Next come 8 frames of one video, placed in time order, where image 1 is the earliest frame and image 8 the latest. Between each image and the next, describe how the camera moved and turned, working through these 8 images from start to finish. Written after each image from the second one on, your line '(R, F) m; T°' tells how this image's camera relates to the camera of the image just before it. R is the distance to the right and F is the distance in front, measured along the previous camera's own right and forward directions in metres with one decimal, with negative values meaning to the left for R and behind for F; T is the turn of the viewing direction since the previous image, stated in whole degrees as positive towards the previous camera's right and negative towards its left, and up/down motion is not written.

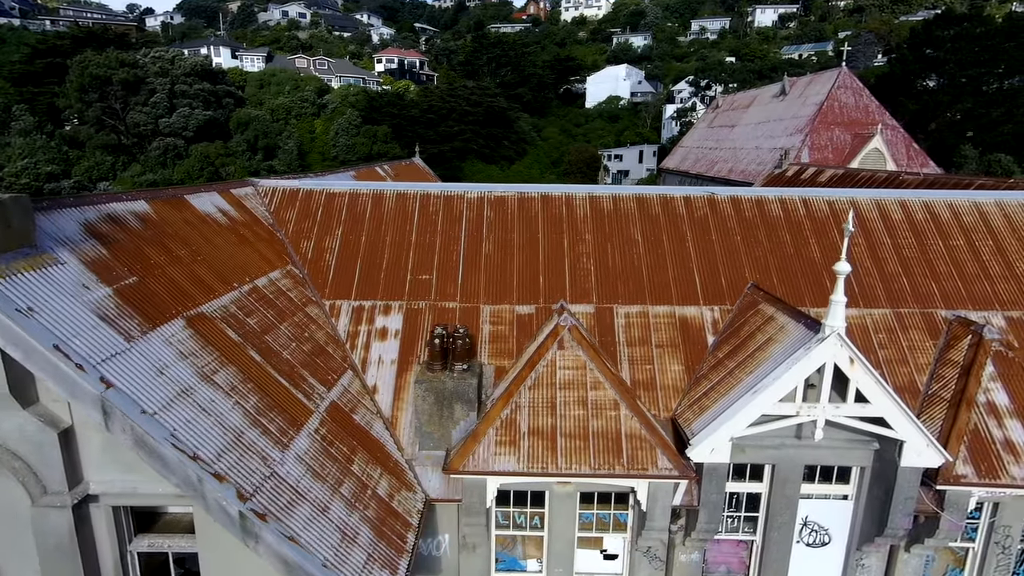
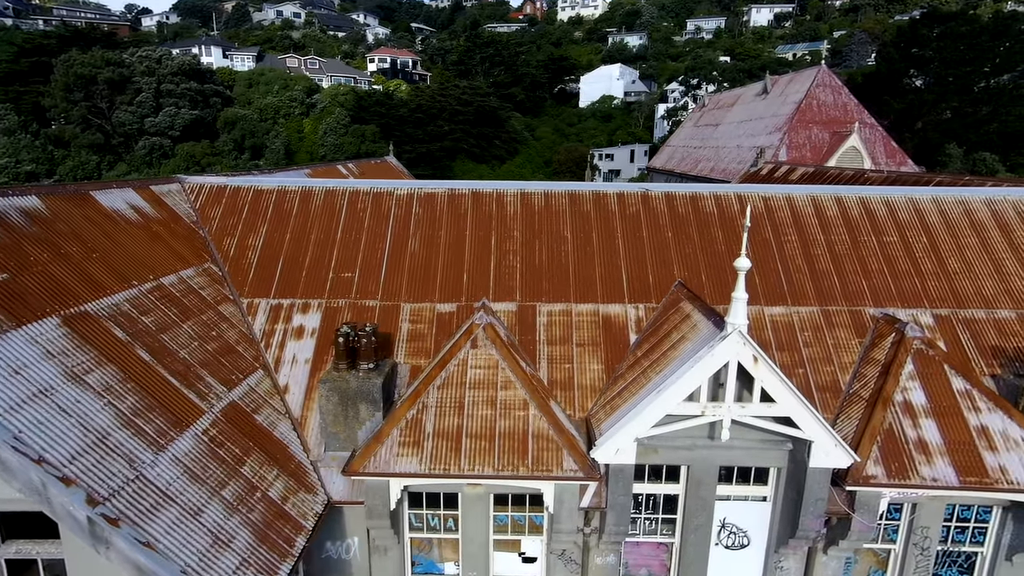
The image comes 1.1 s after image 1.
(+1.6, +0.2) m; 0°
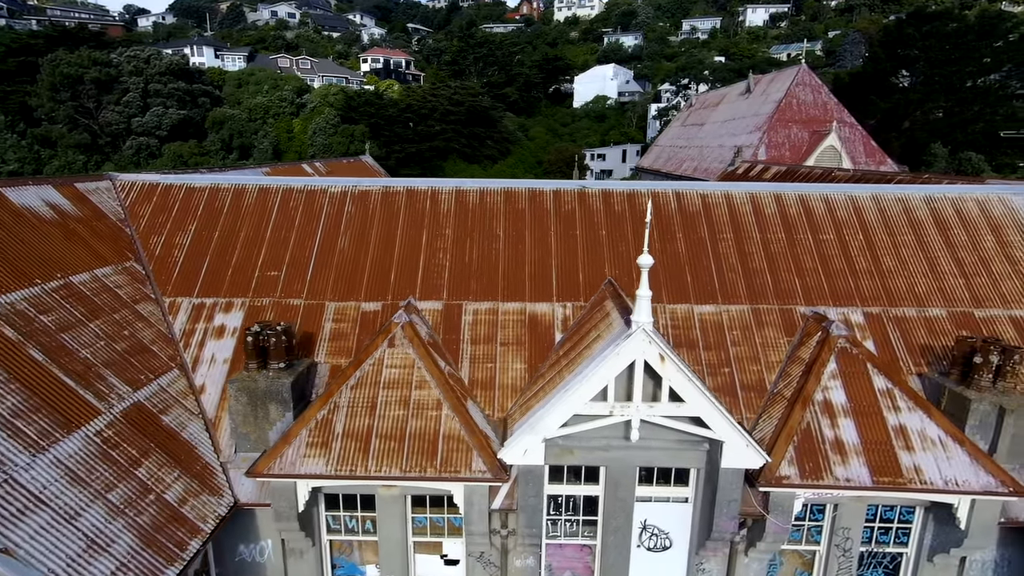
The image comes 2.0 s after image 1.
(+1.5, +0.2) m; 0°
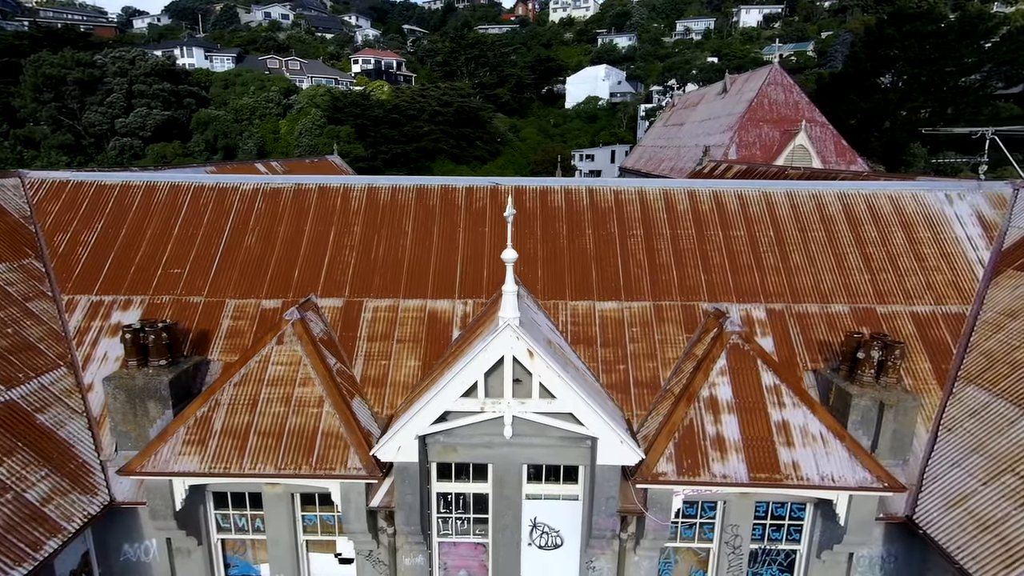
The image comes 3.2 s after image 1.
(+2.0, +0.1) m; 0°
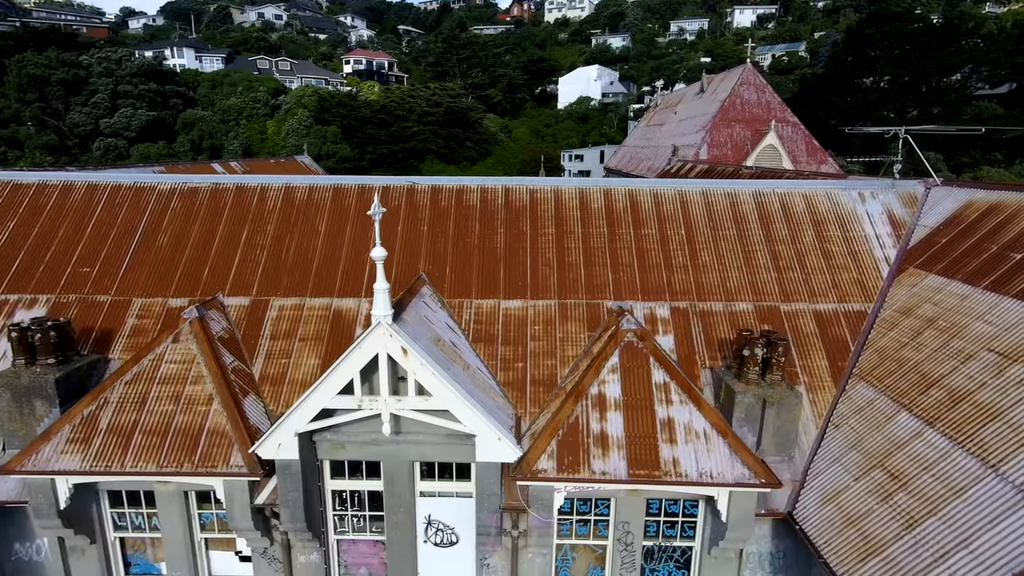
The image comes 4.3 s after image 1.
(+1.9, 0.0) m; 0°
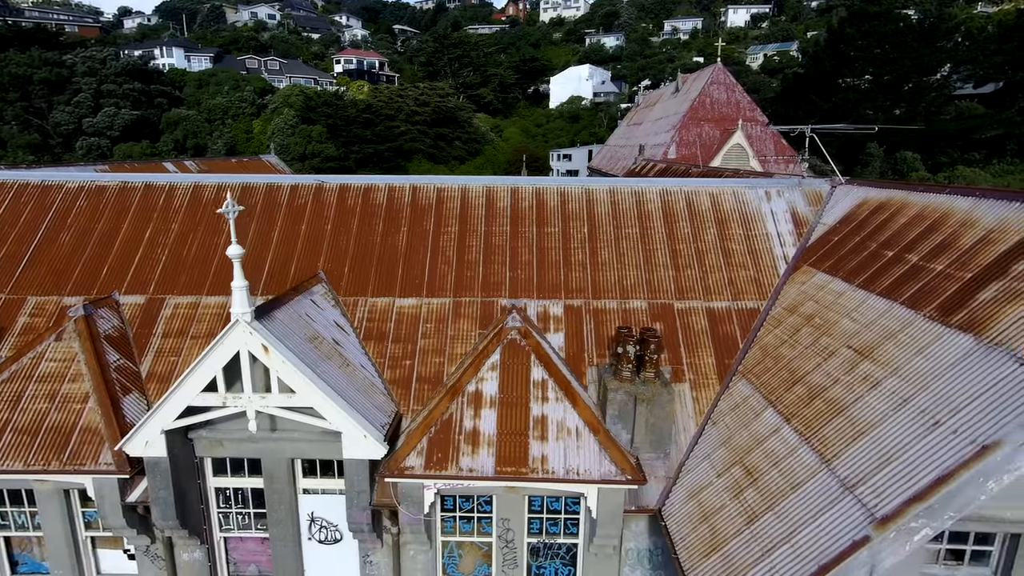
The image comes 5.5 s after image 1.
(+2.1, 0.0) m; 0°
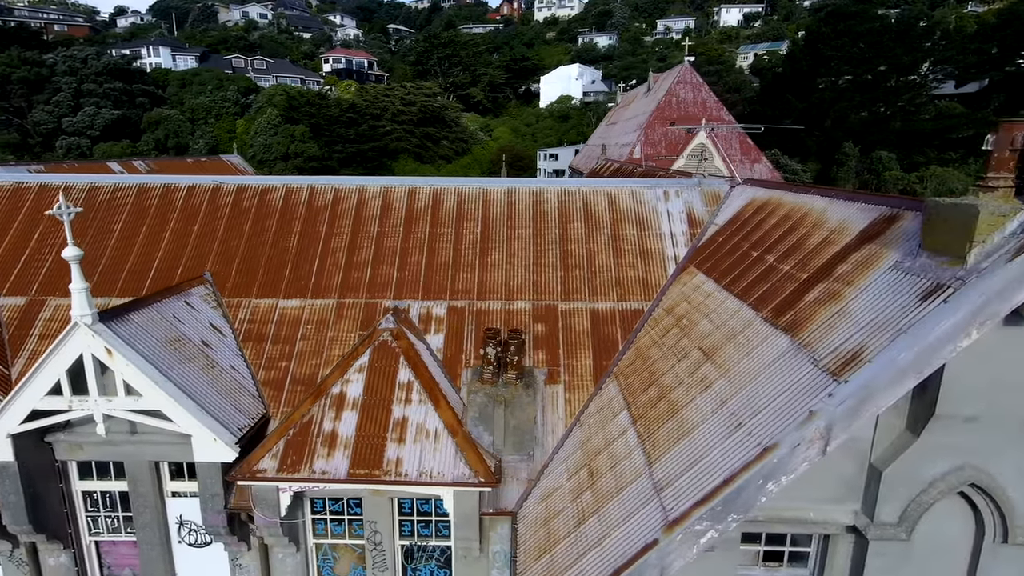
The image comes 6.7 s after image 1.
(+2.3, 0.0) m; 0°
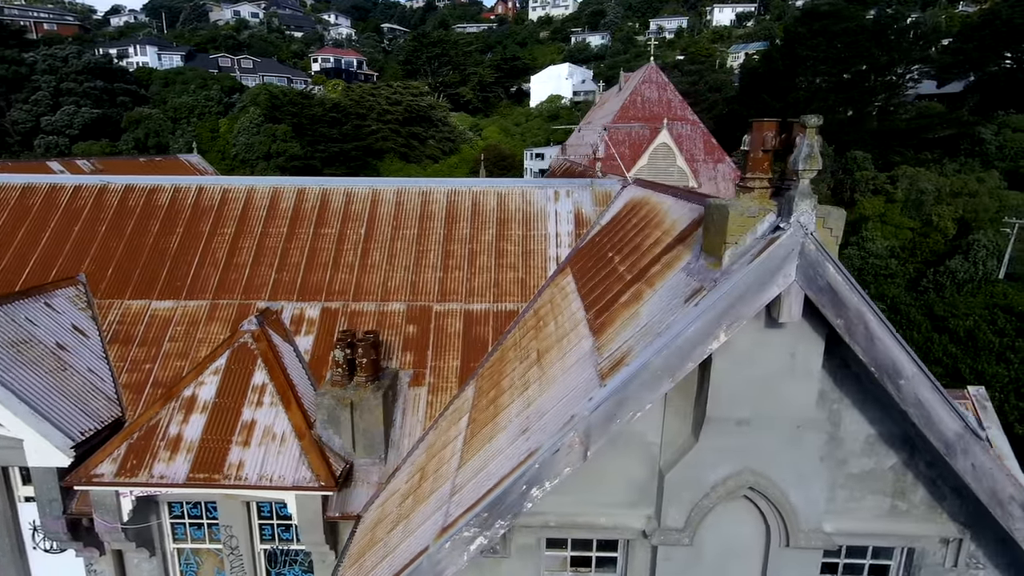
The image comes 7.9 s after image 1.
(+2.5, +0.1) m; 0°
